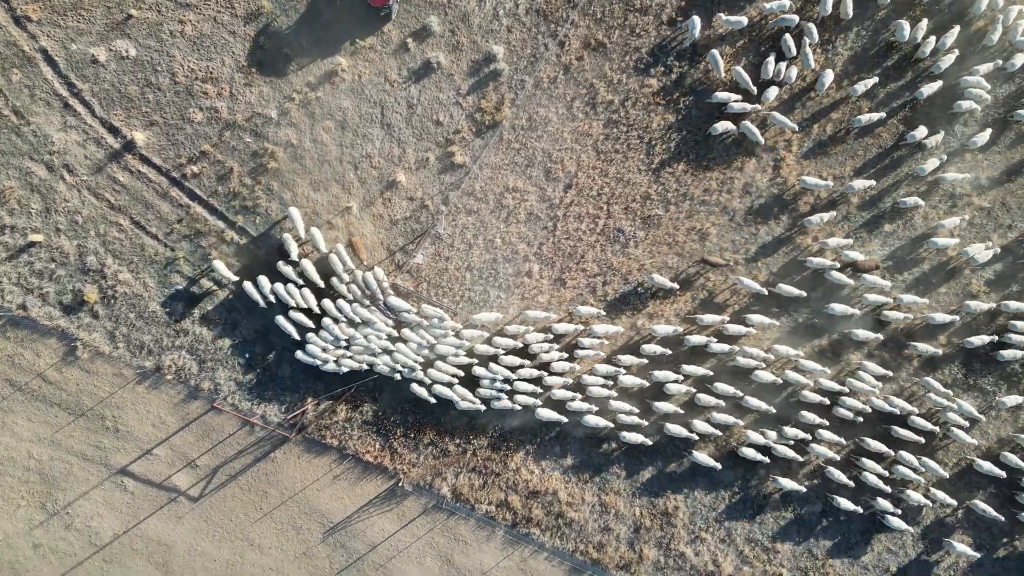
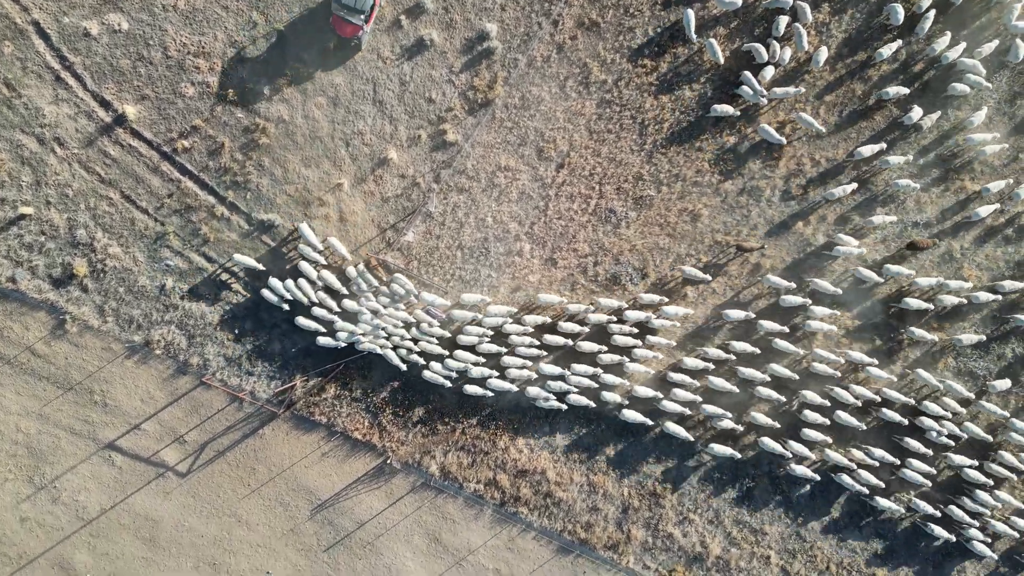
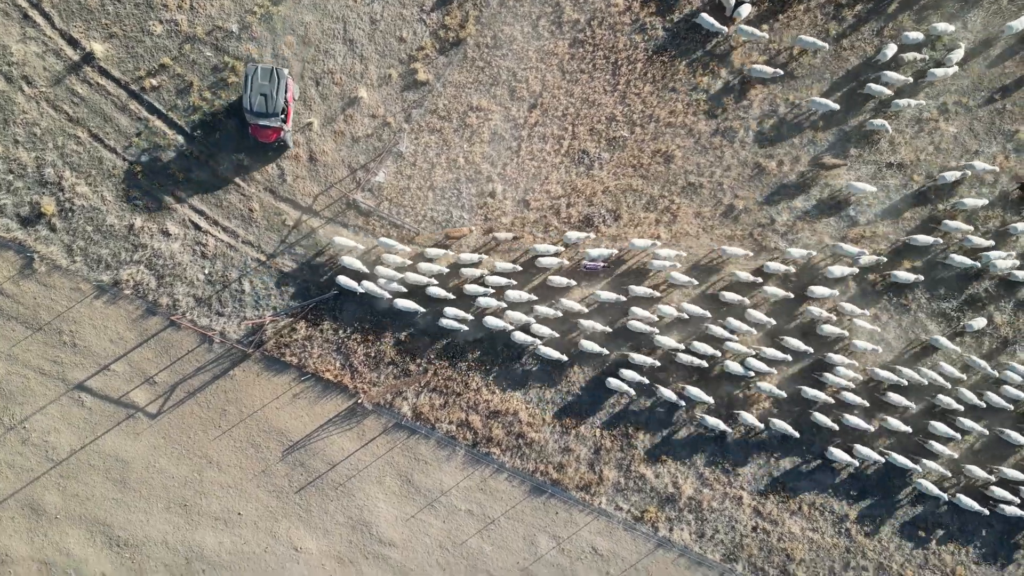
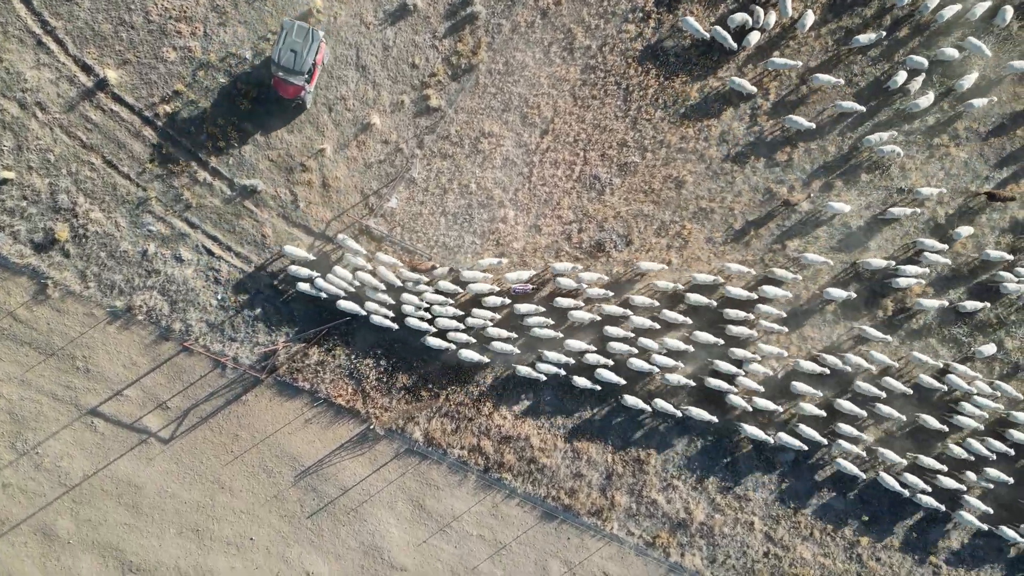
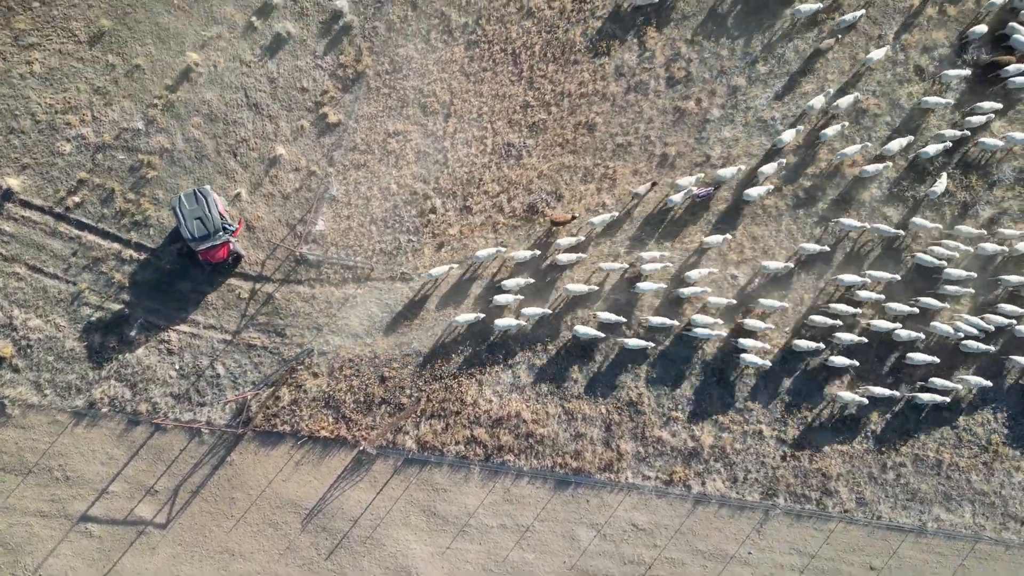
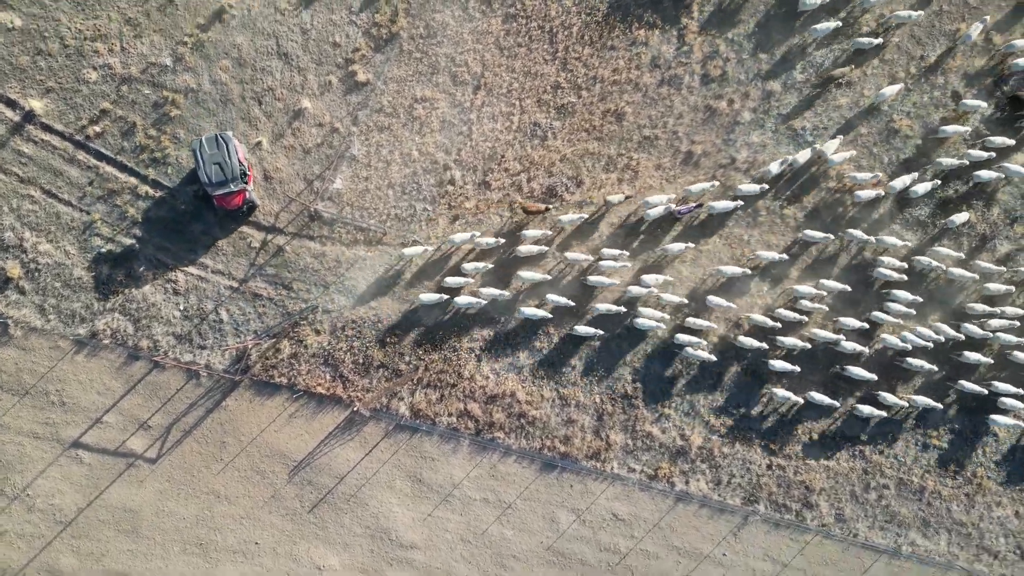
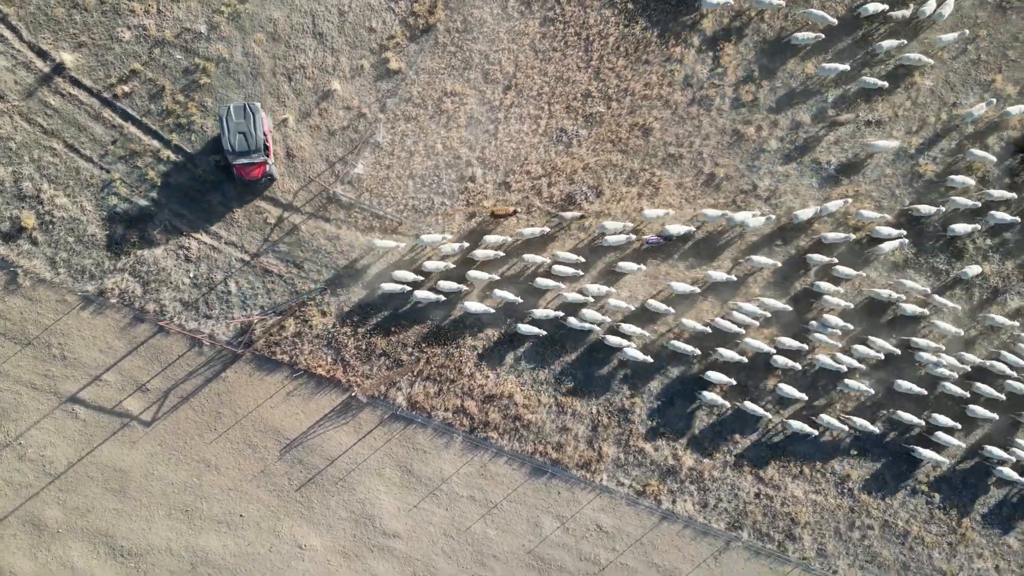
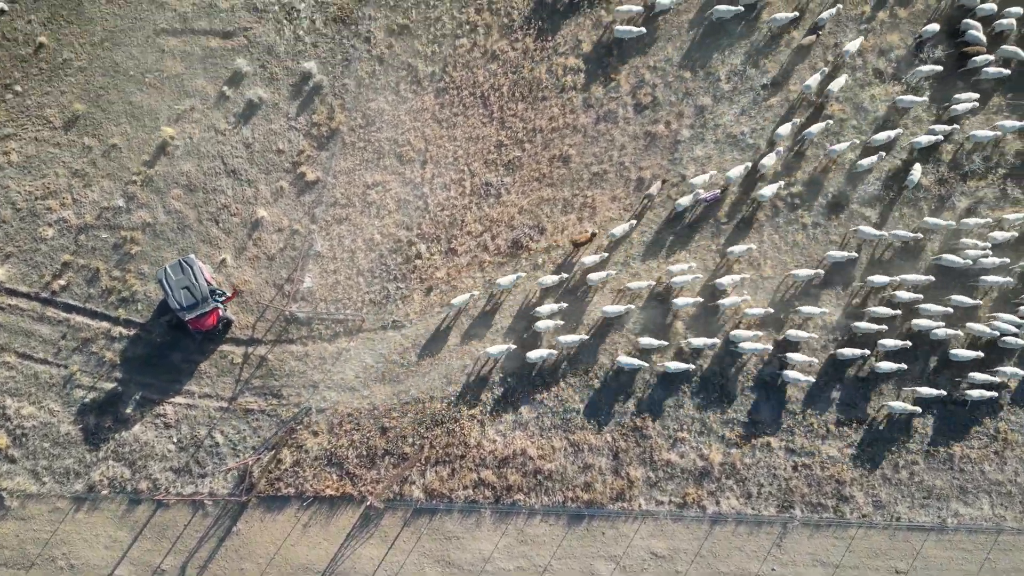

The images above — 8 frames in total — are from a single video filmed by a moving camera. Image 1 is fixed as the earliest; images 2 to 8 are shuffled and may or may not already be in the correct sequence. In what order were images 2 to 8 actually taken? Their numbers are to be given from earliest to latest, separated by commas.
2, 4, 3, 7, 6, 5, 8
